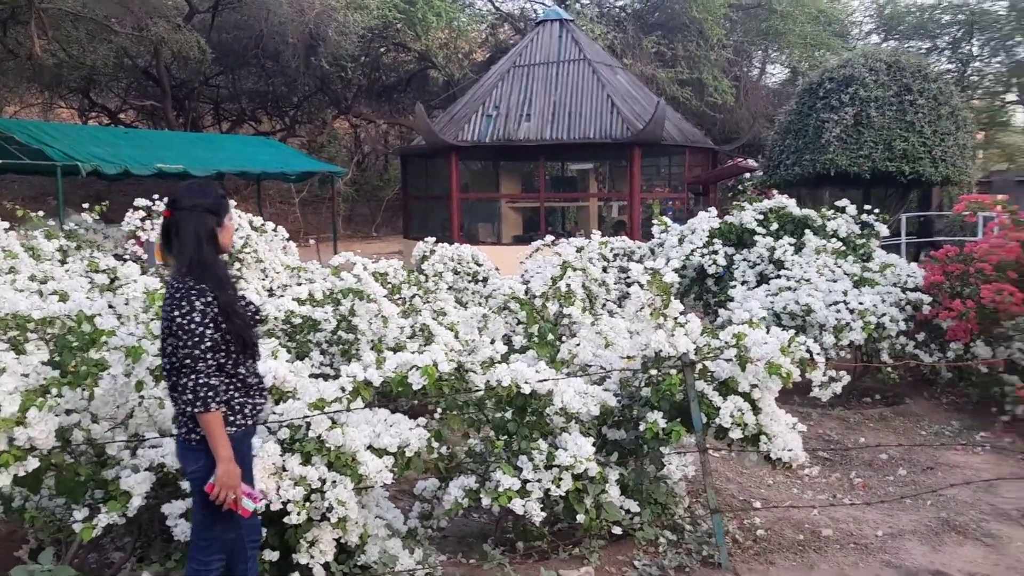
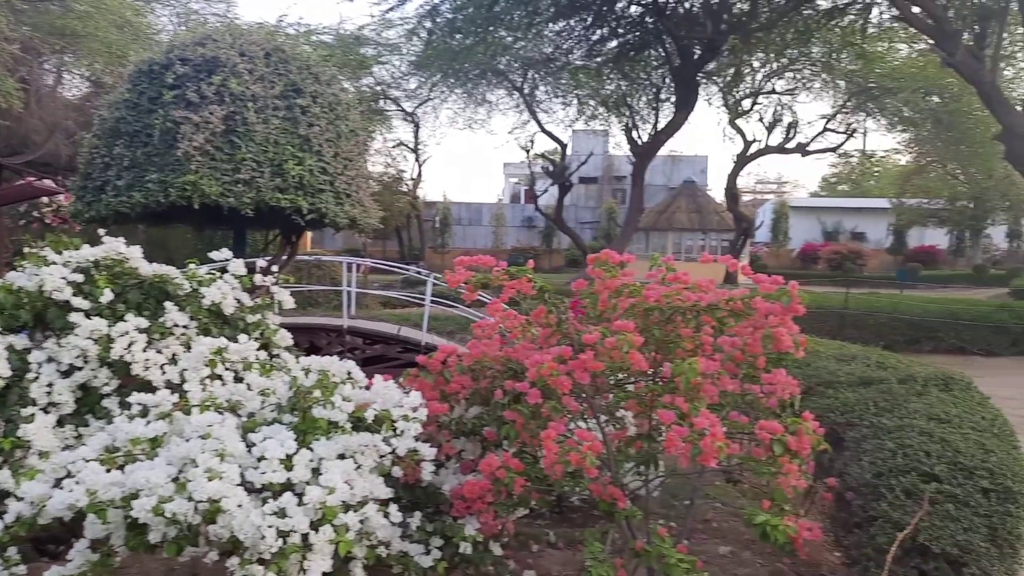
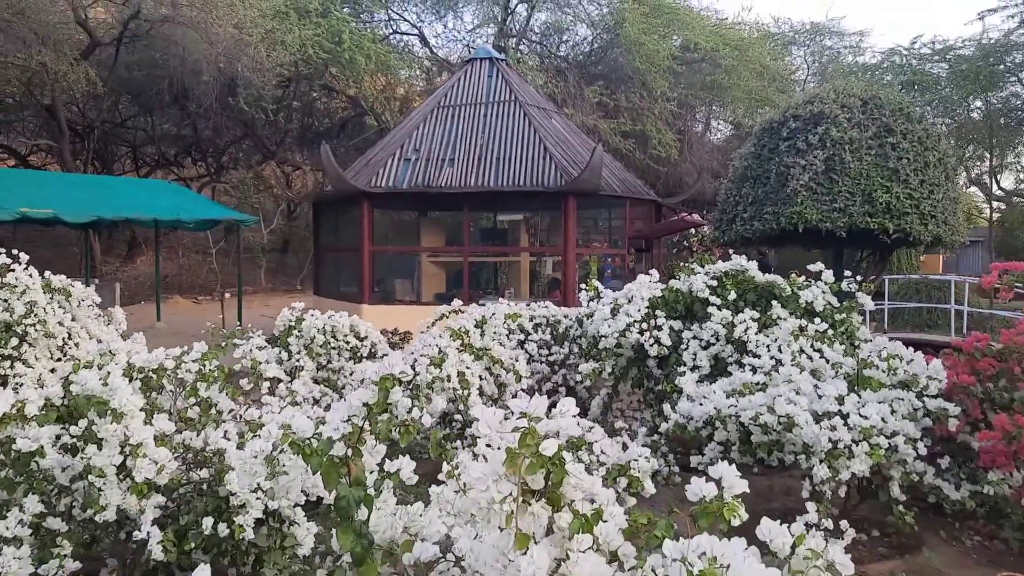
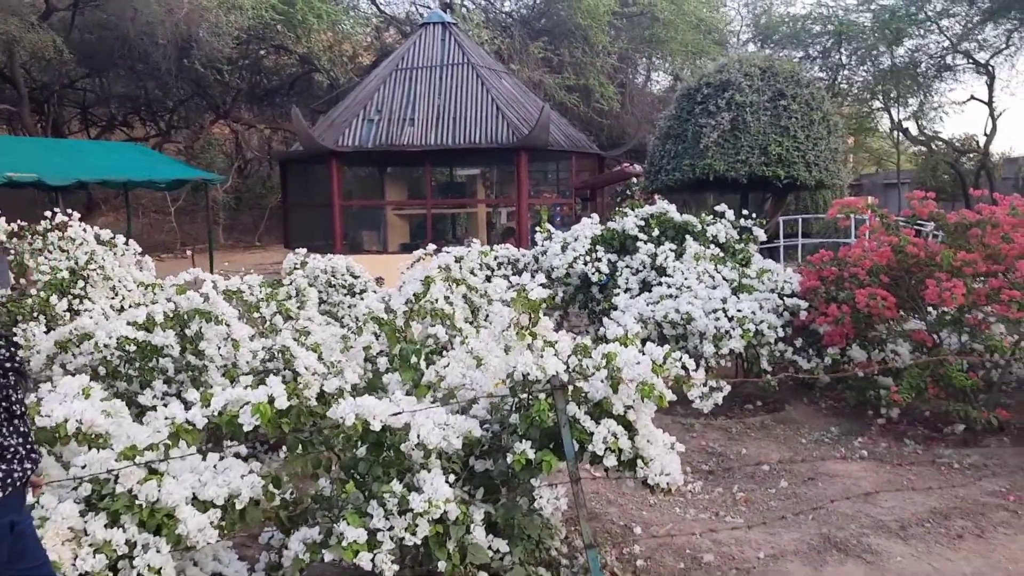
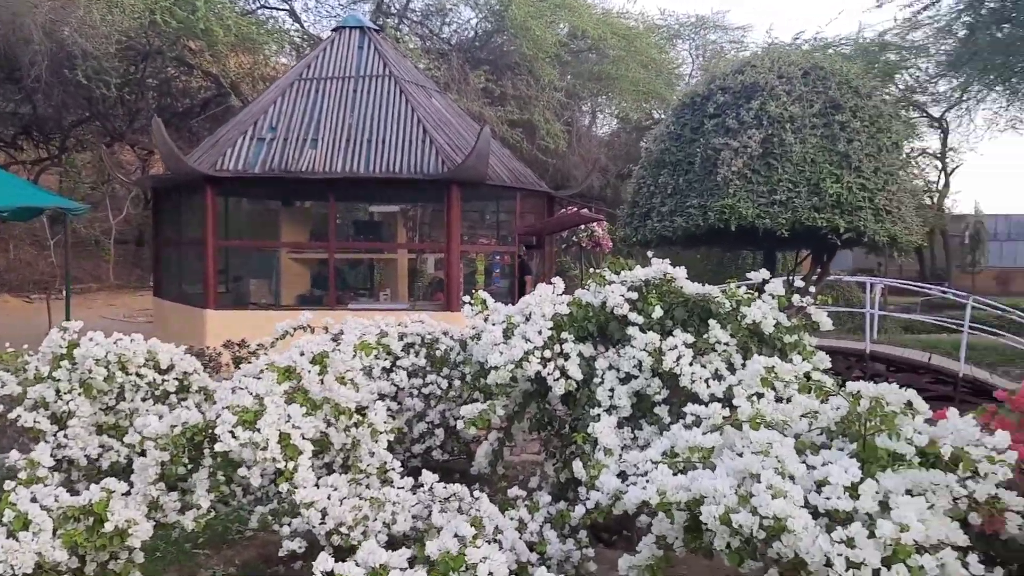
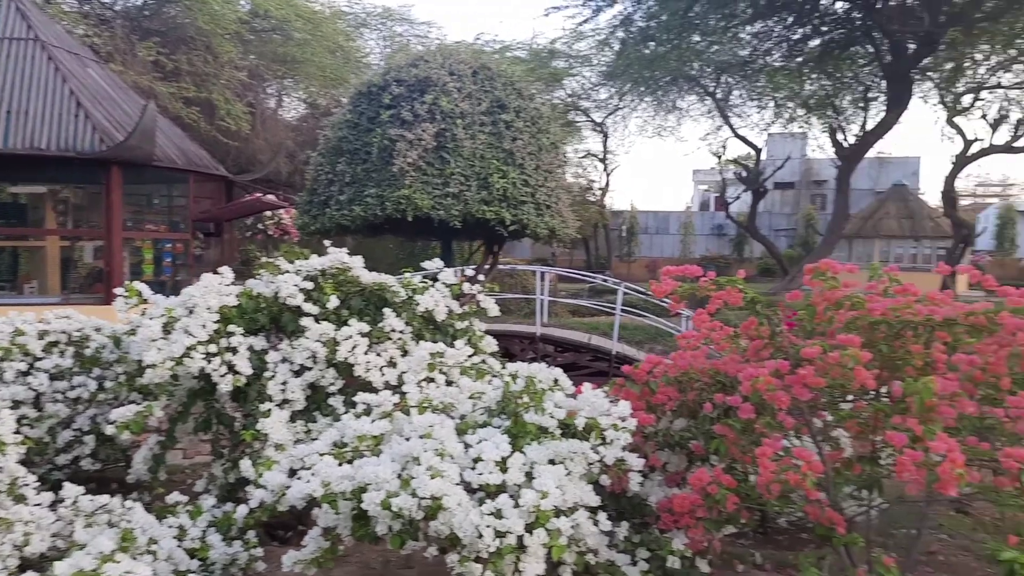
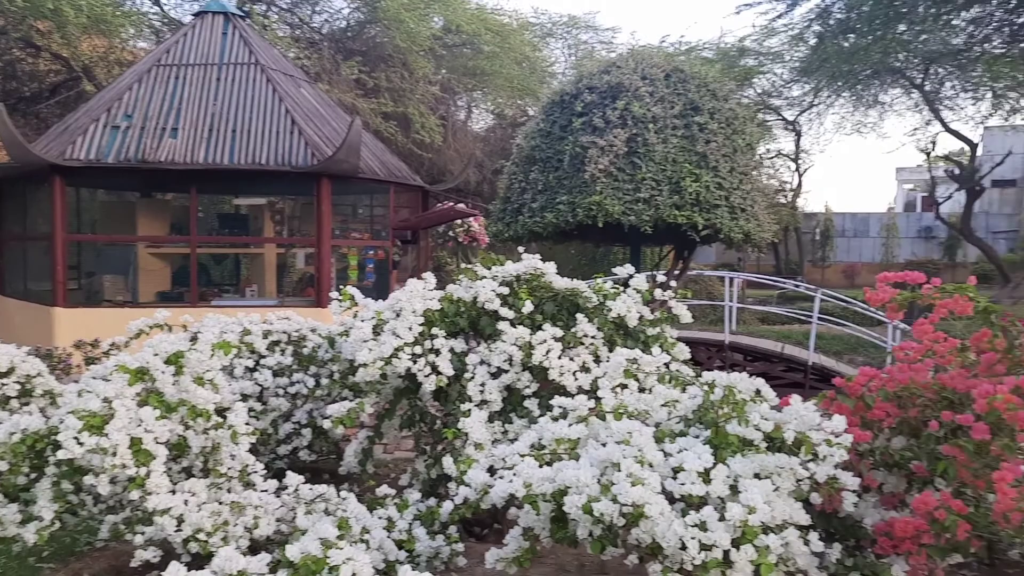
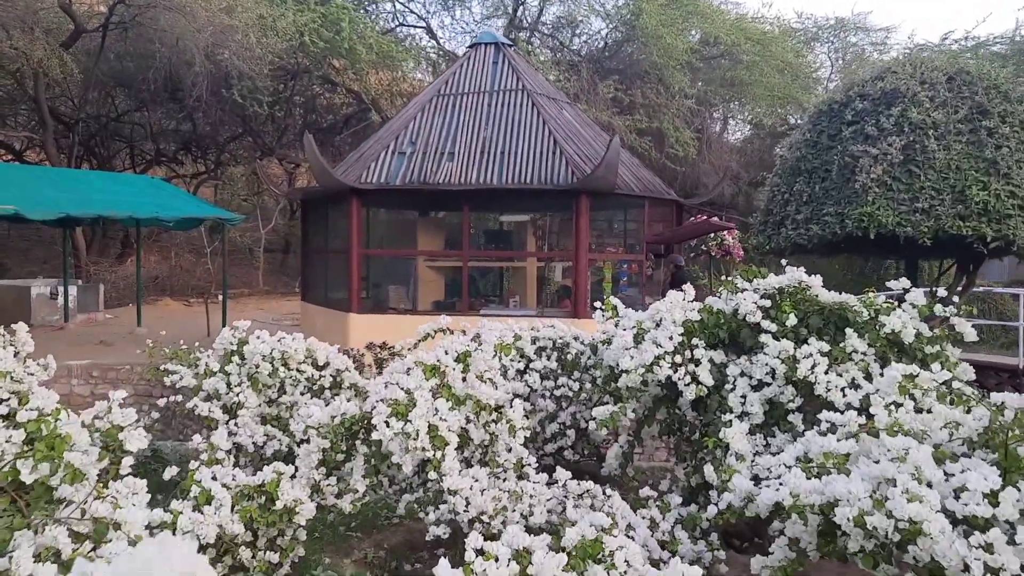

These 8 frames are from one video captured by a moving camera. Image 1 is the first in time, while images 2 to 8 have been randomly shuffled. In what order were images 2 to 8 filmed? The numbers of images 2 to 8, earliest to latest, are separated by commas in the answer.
4, 3, 8, 5, 7, 6, 2
